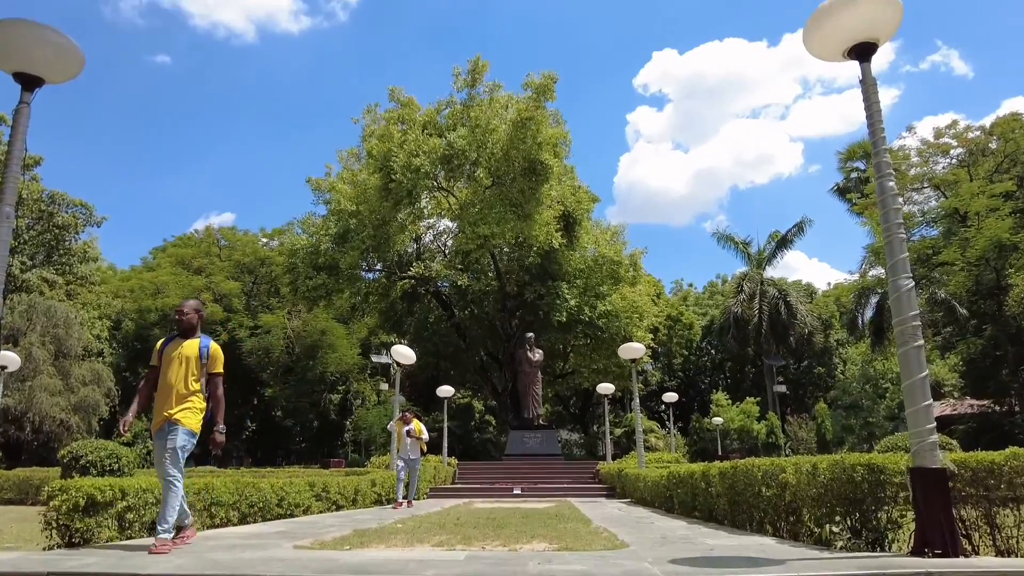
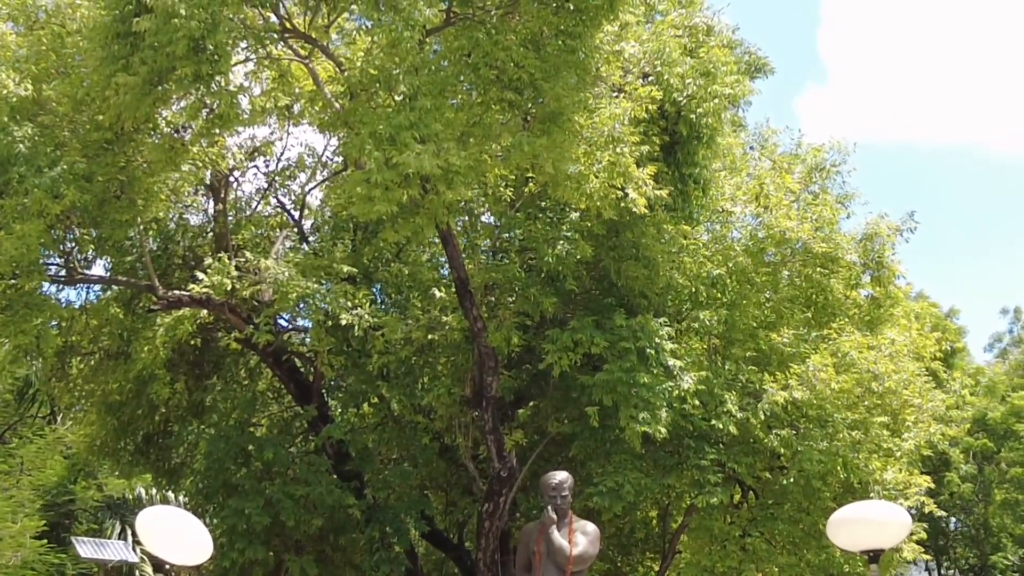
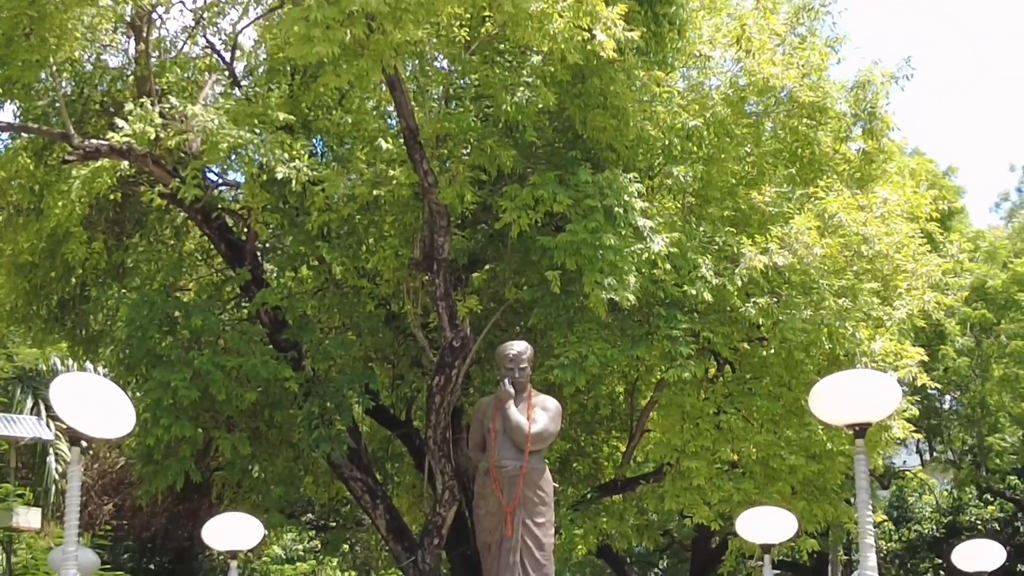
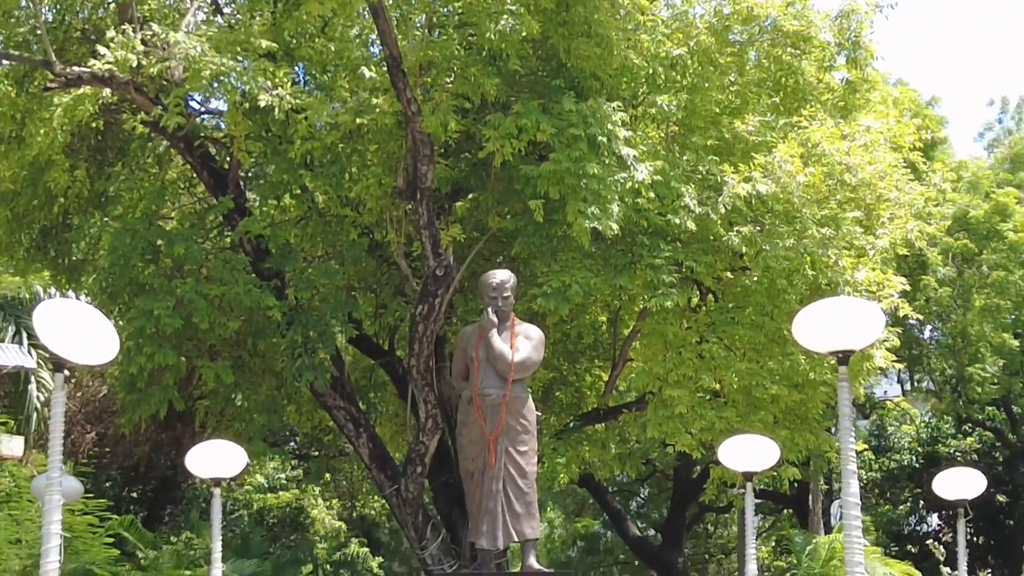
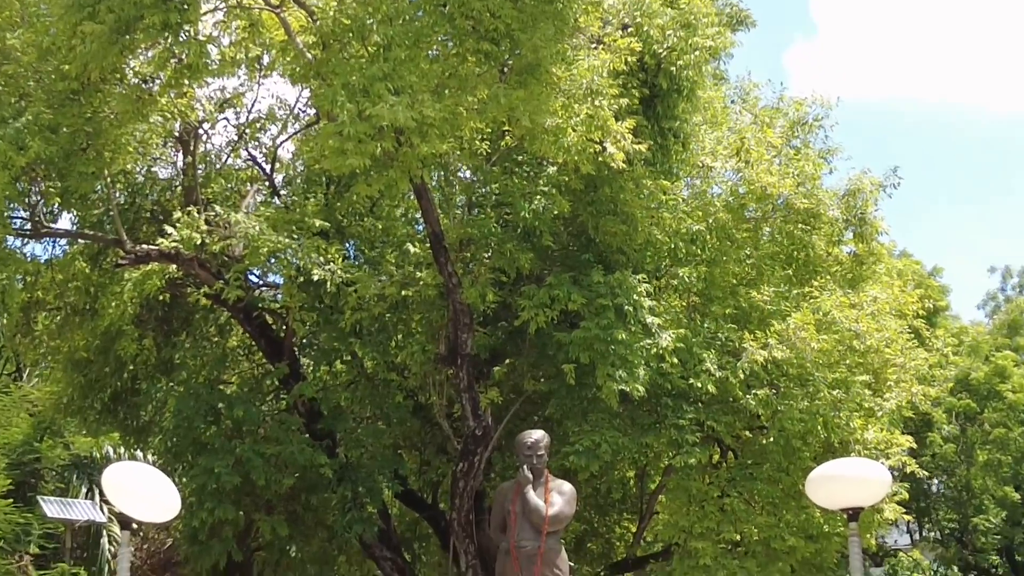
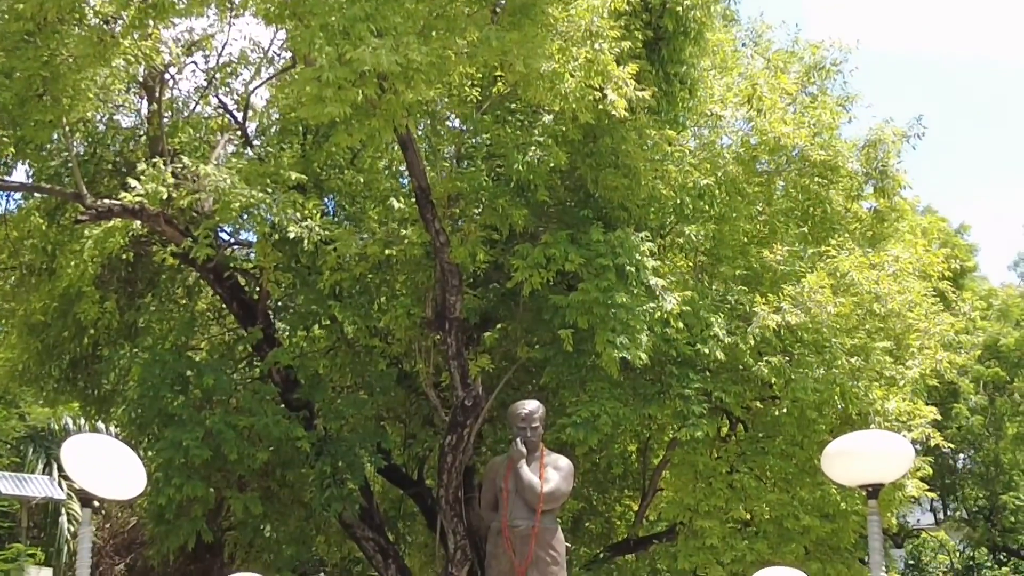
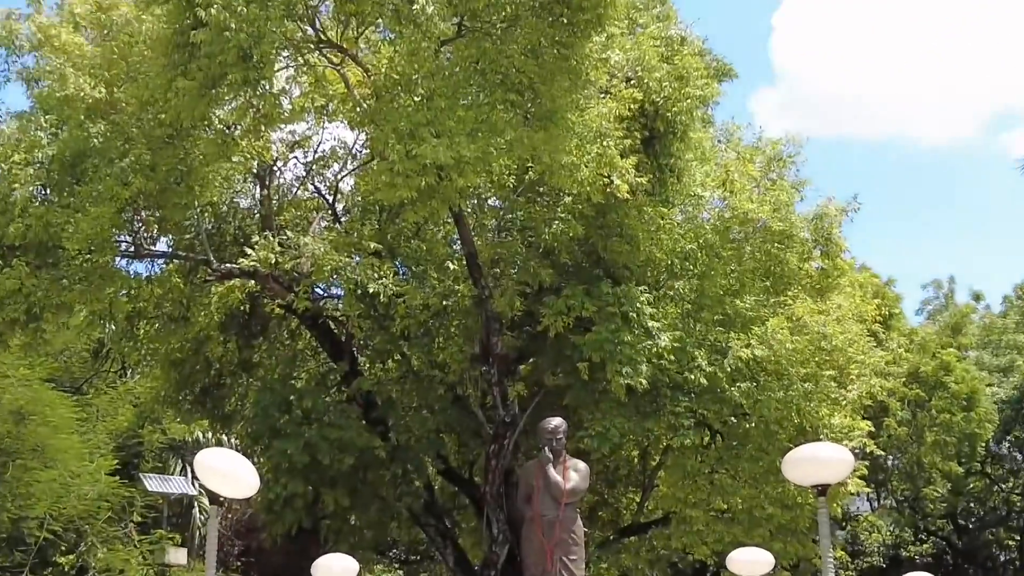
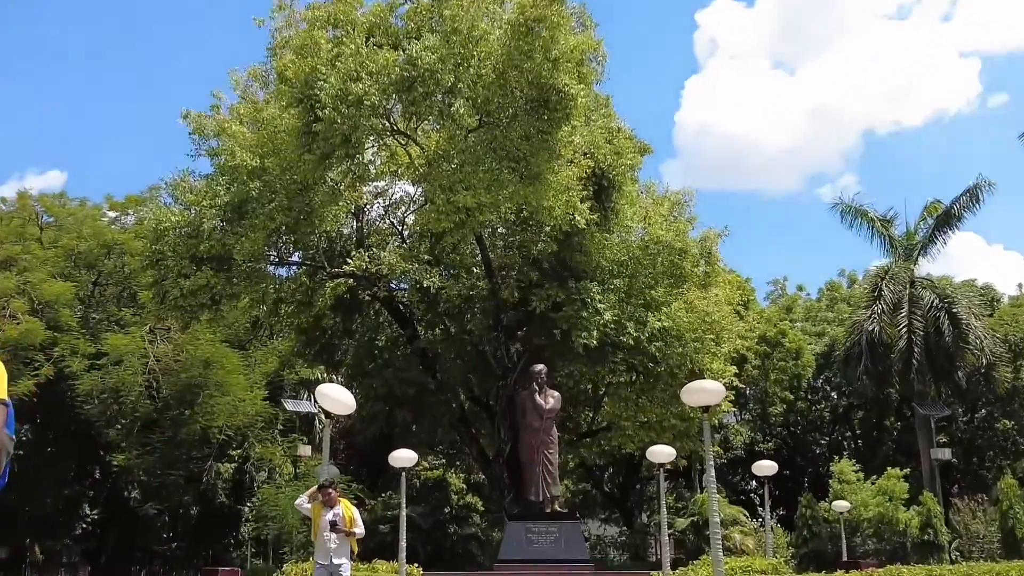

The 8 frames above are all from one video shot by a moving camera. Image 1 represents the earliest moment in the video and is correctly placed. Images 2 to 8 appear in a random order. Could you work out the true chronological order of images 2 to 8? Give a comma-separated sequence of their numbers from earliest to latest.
8, 7, 2, 5, 6, 3, 4
